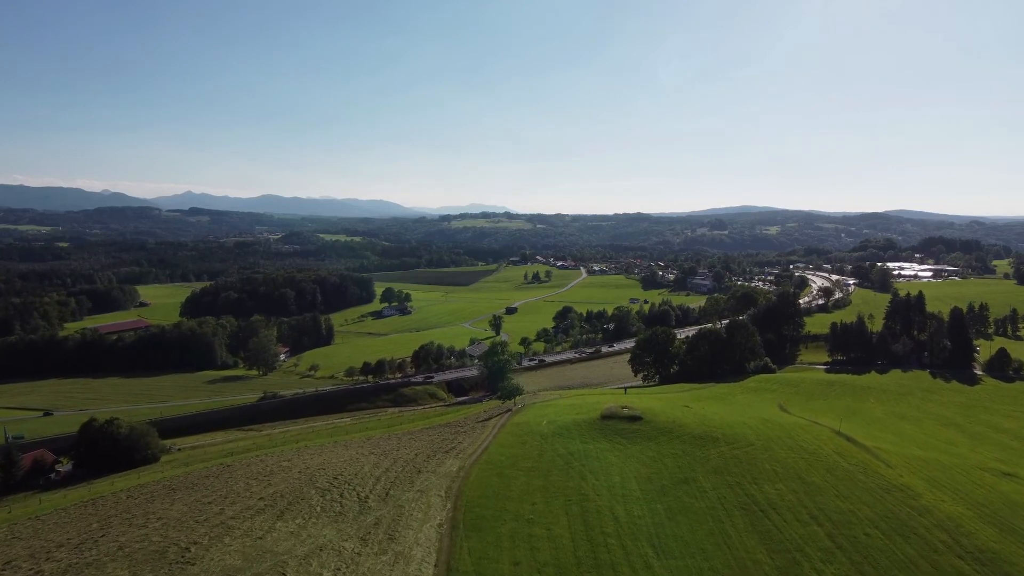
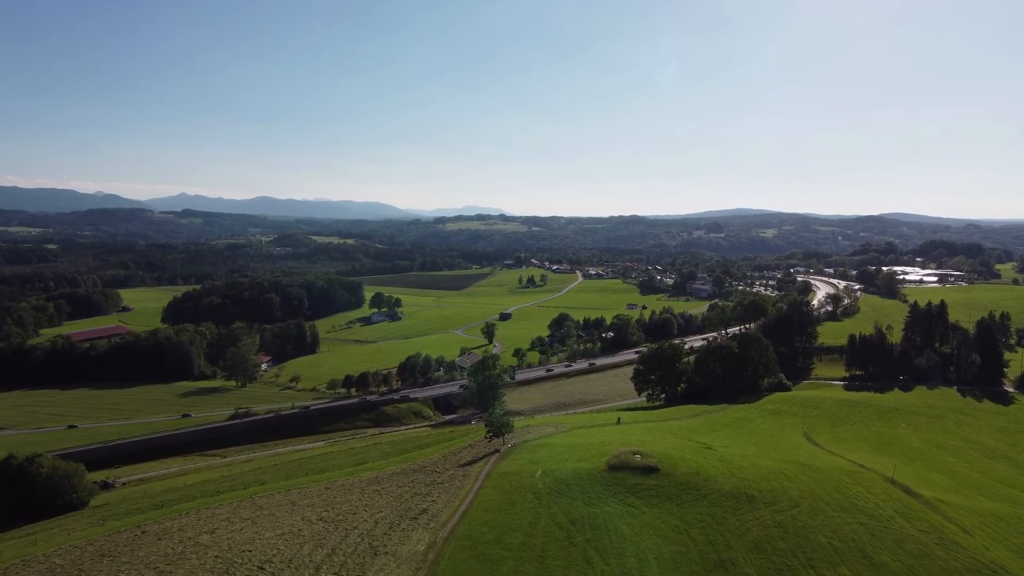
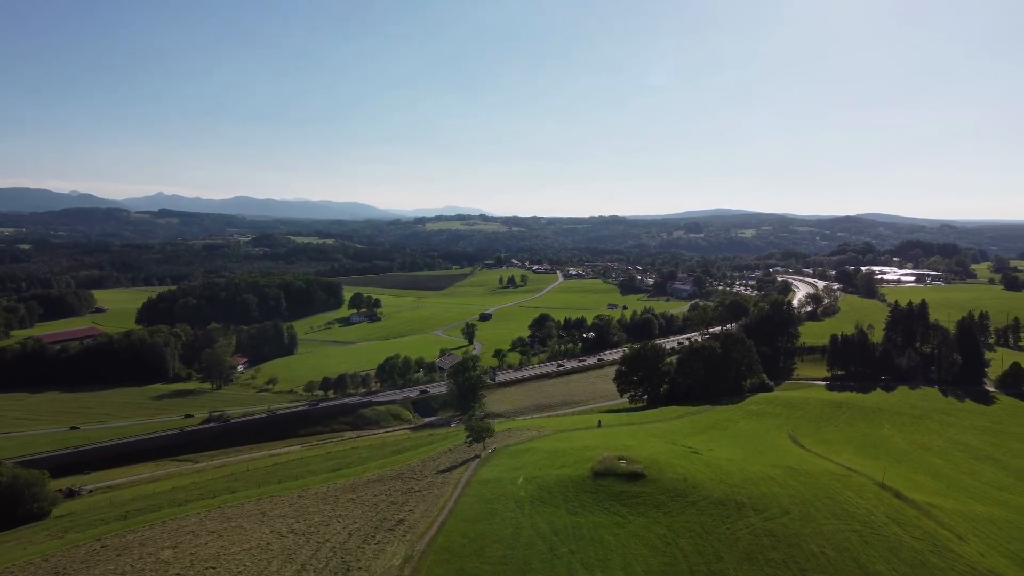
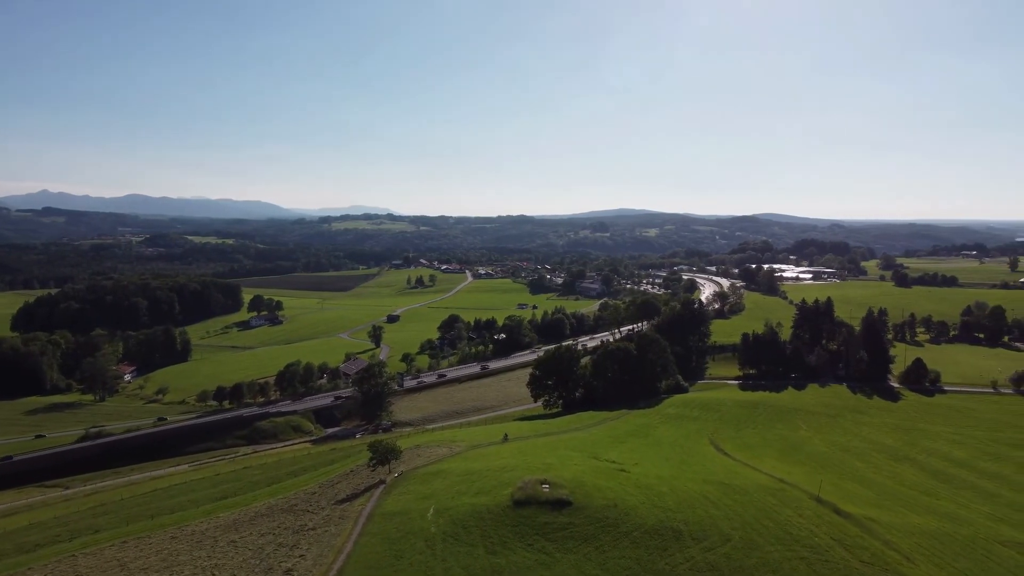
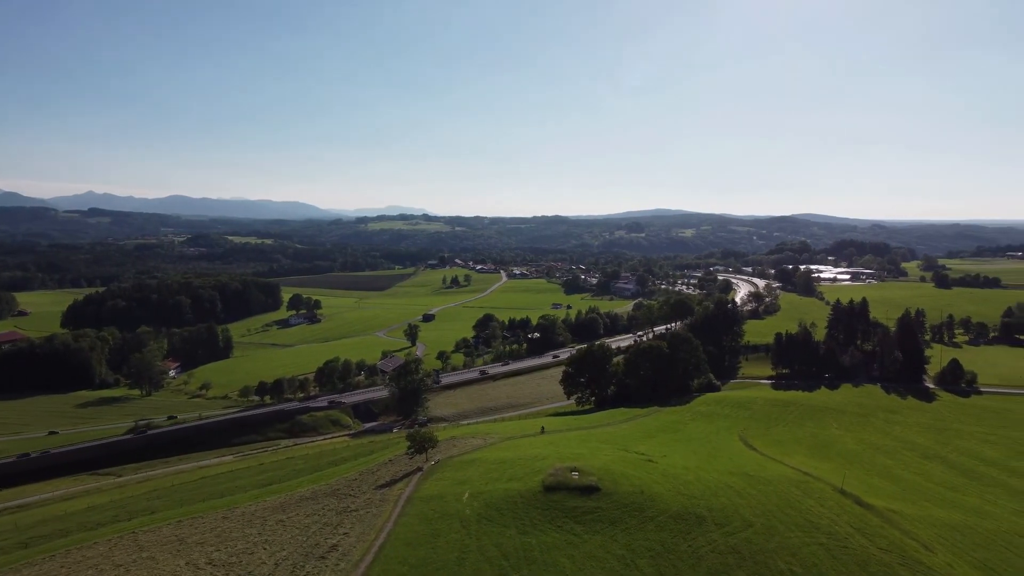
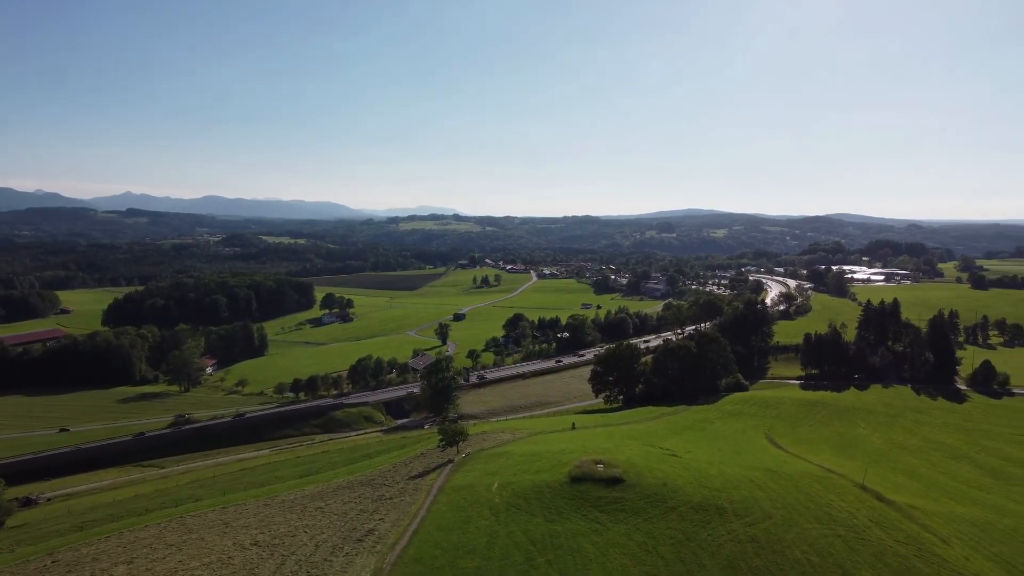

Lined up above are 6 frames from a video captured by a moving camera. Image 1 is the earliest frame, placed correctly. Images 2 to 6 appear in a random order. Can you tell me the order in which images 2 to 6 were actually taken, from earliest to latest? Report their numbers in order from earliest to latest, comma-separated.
2, 3, 6, 5, 4
